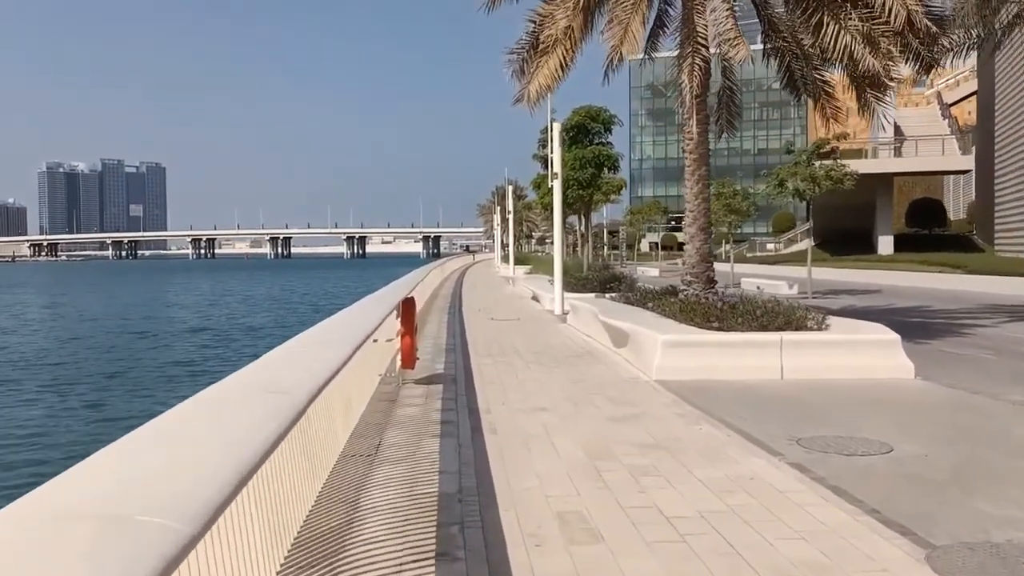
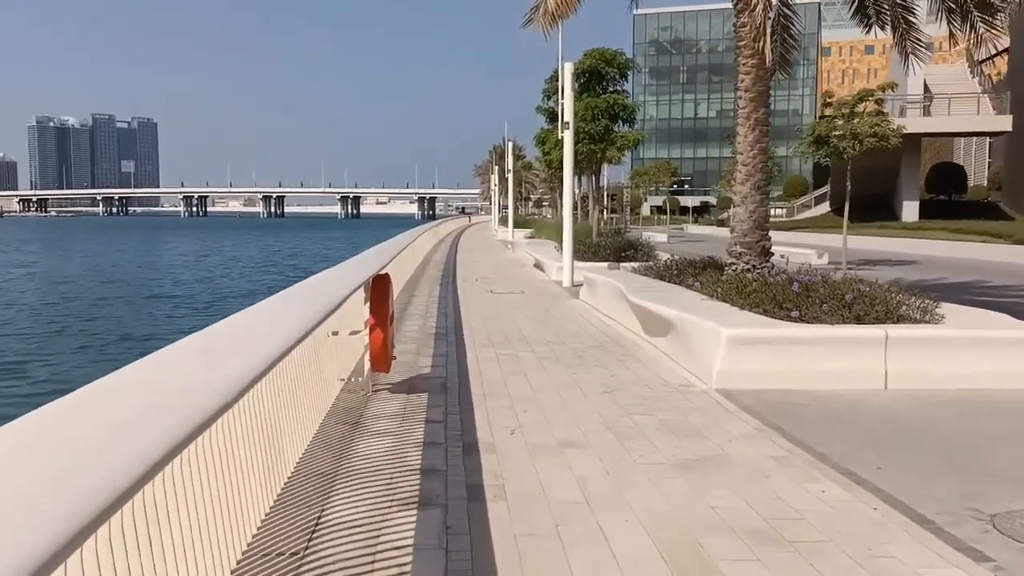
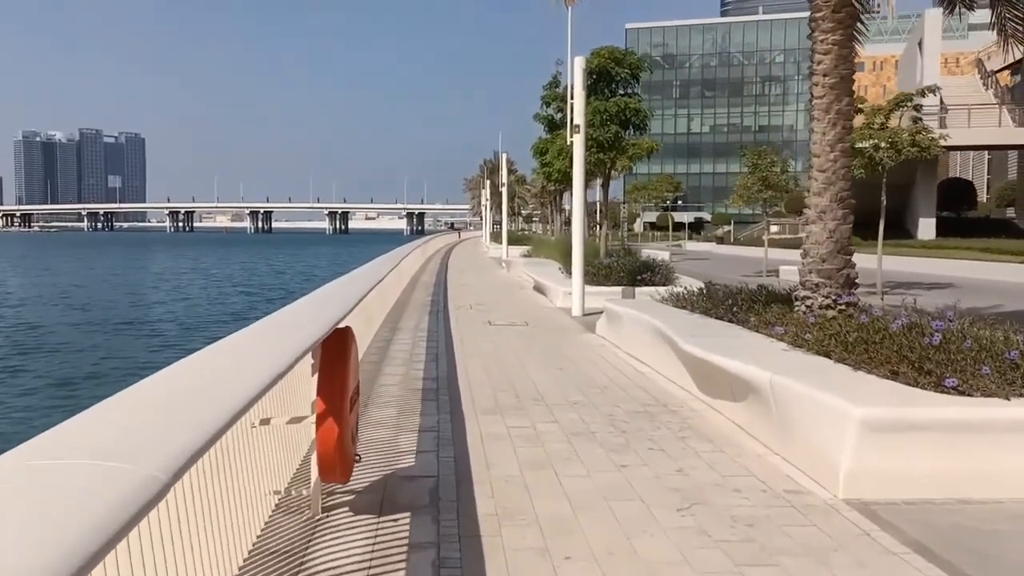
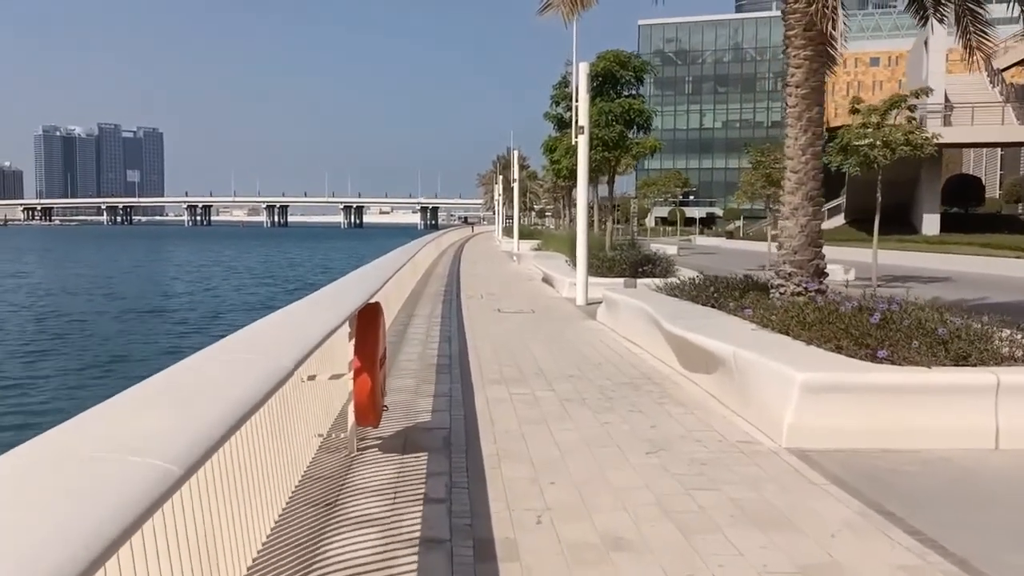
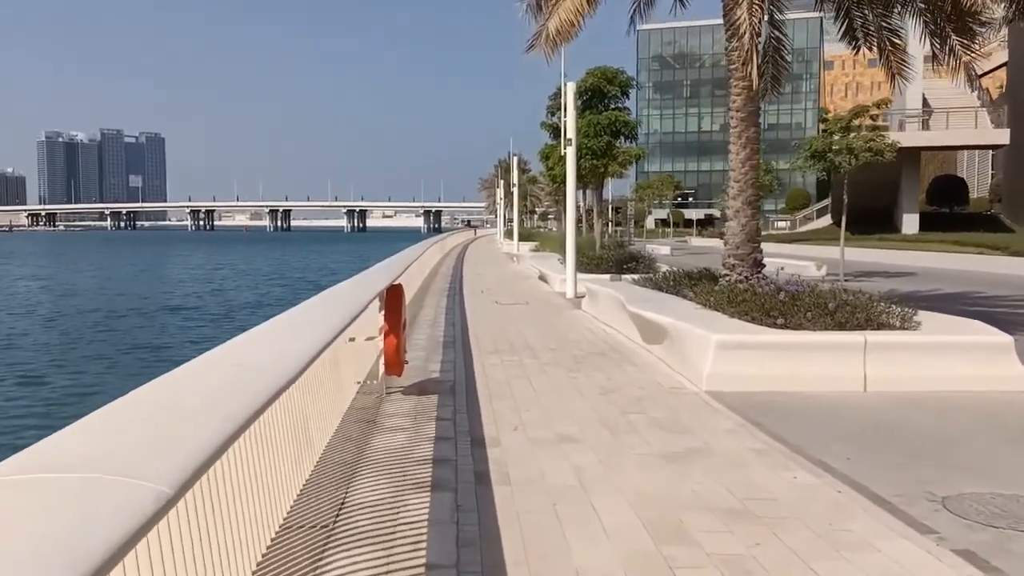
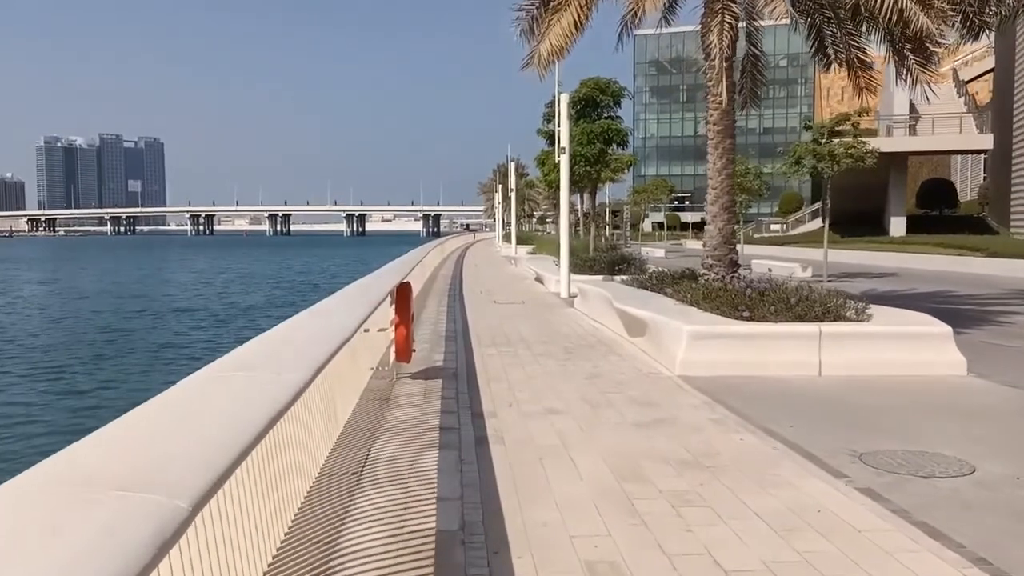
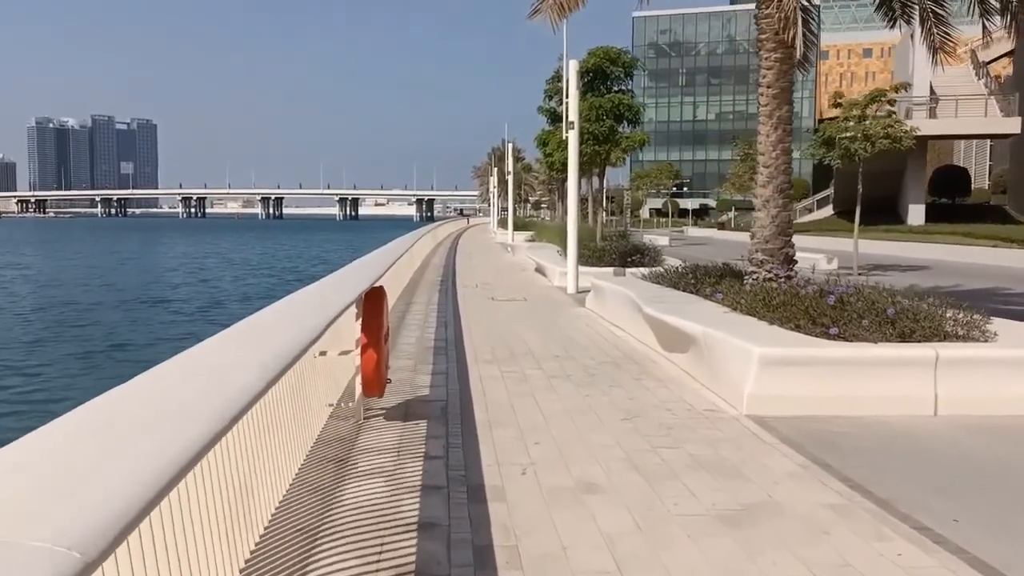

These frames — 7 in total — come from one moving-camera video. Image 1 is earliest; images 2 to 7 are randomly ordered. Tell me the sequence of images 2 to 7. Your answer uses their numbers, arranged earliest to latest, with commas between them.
6, 5, 2, 7, 4, 3
